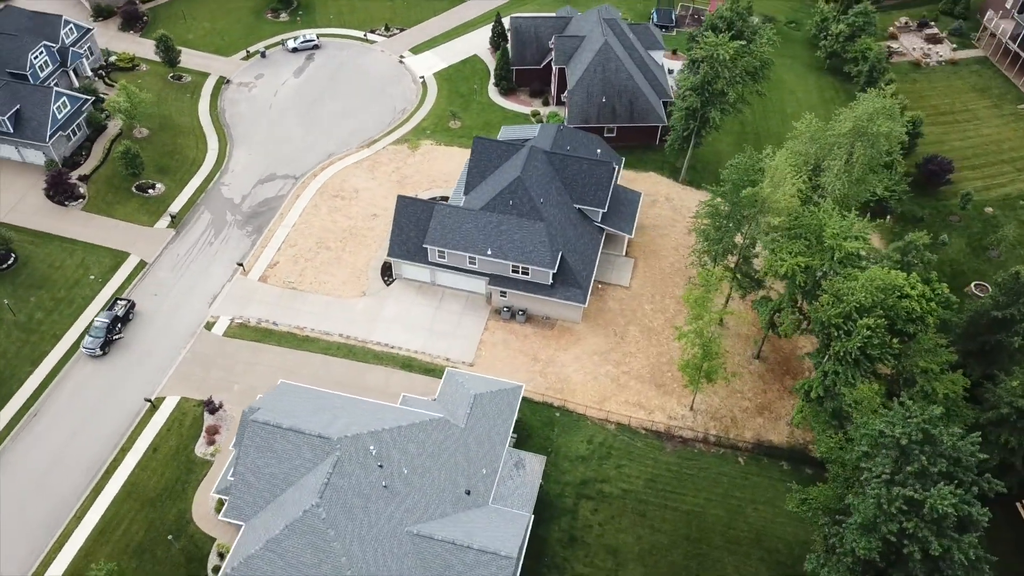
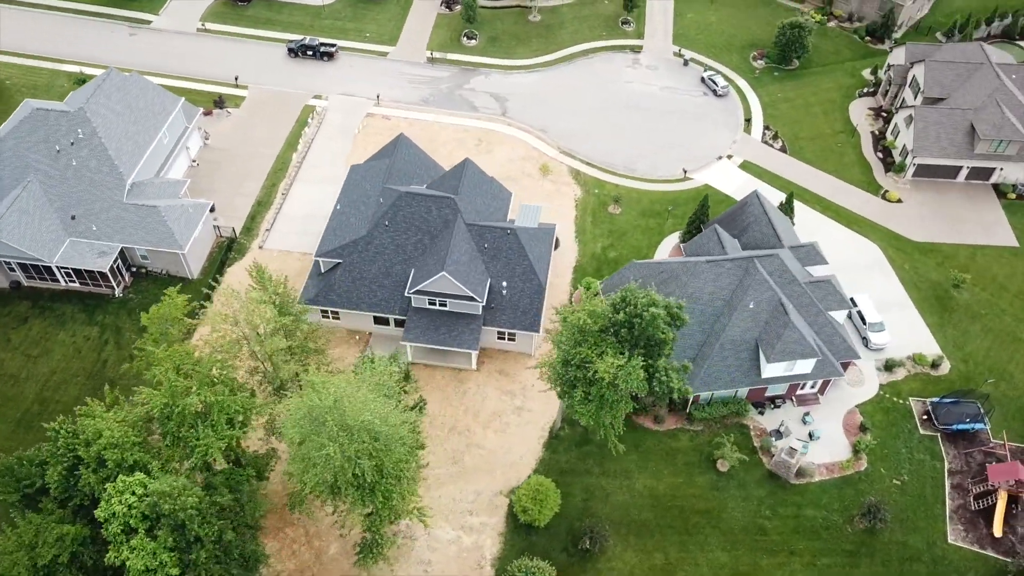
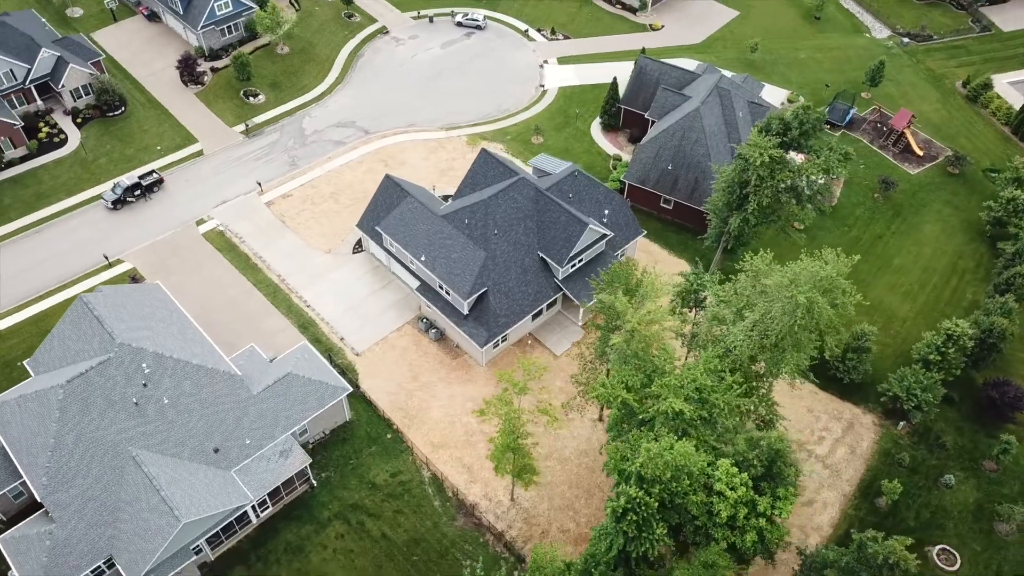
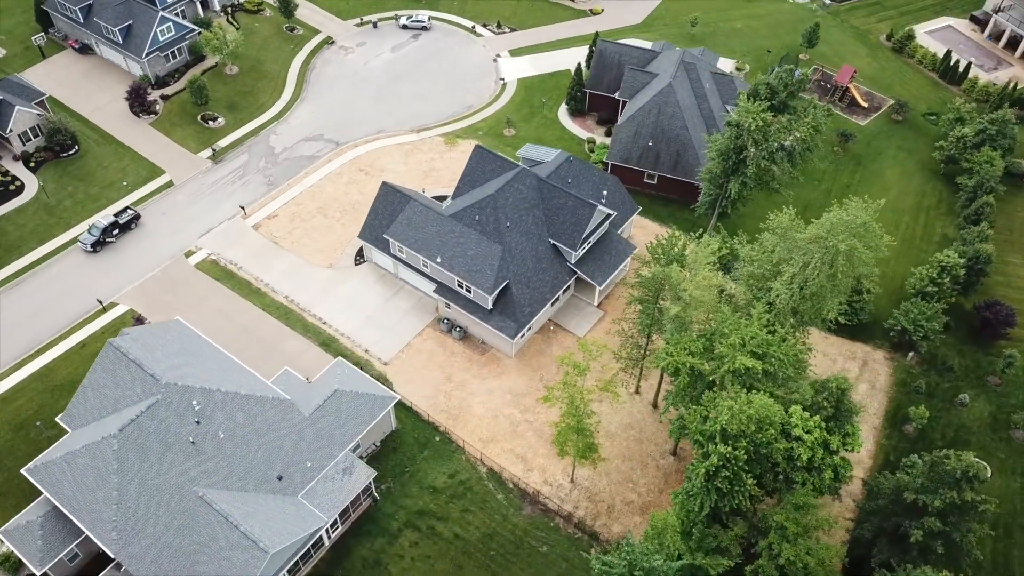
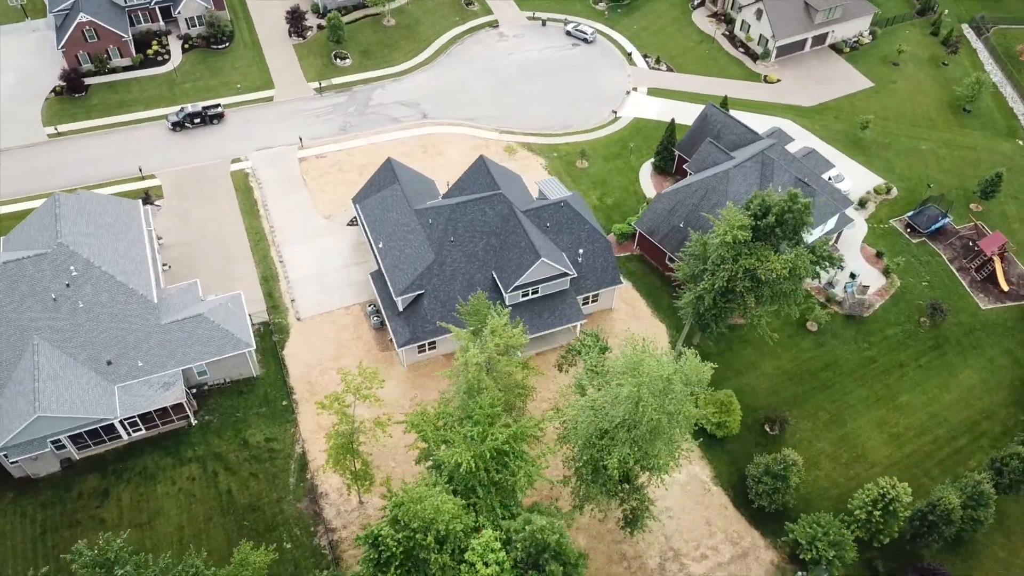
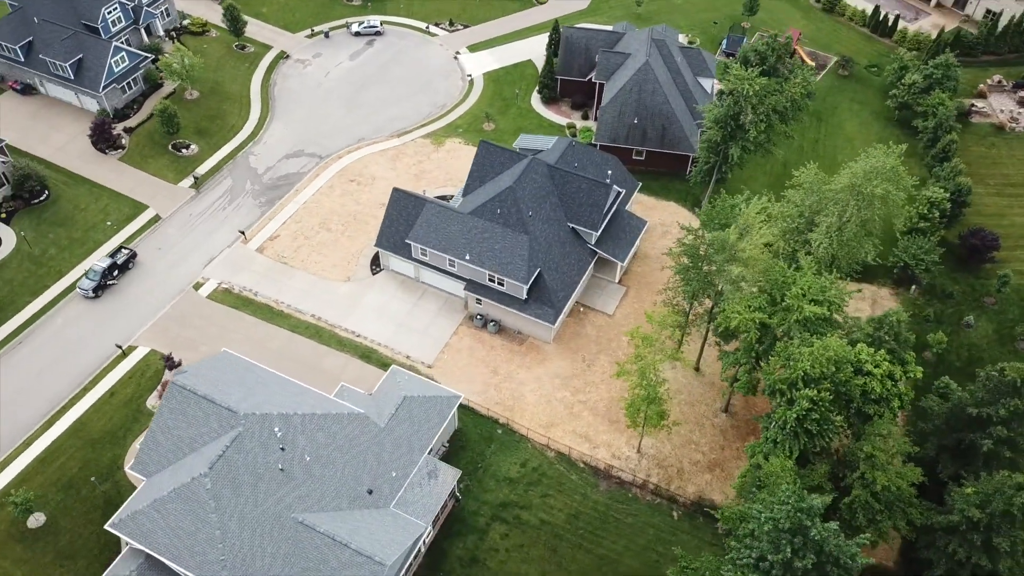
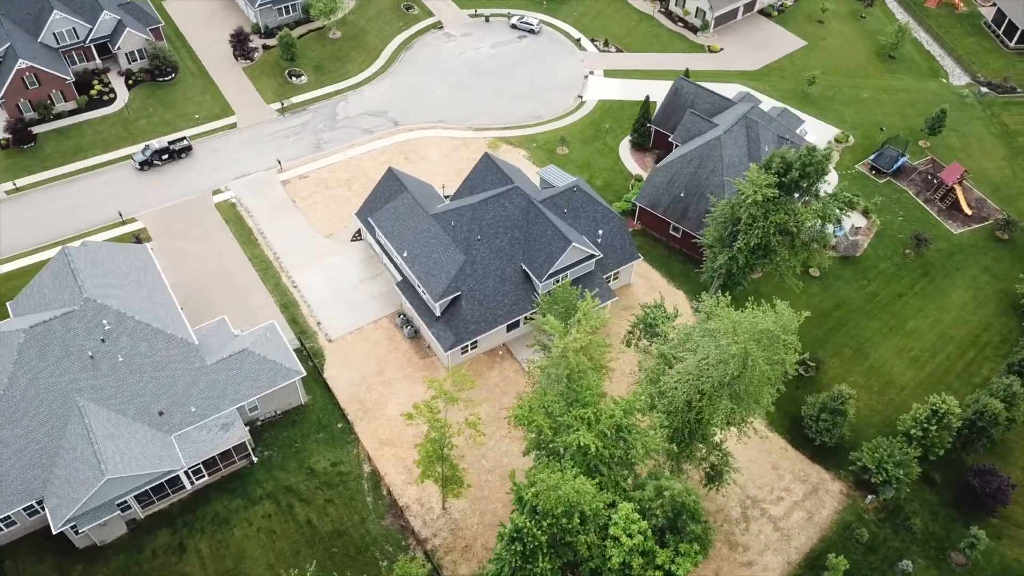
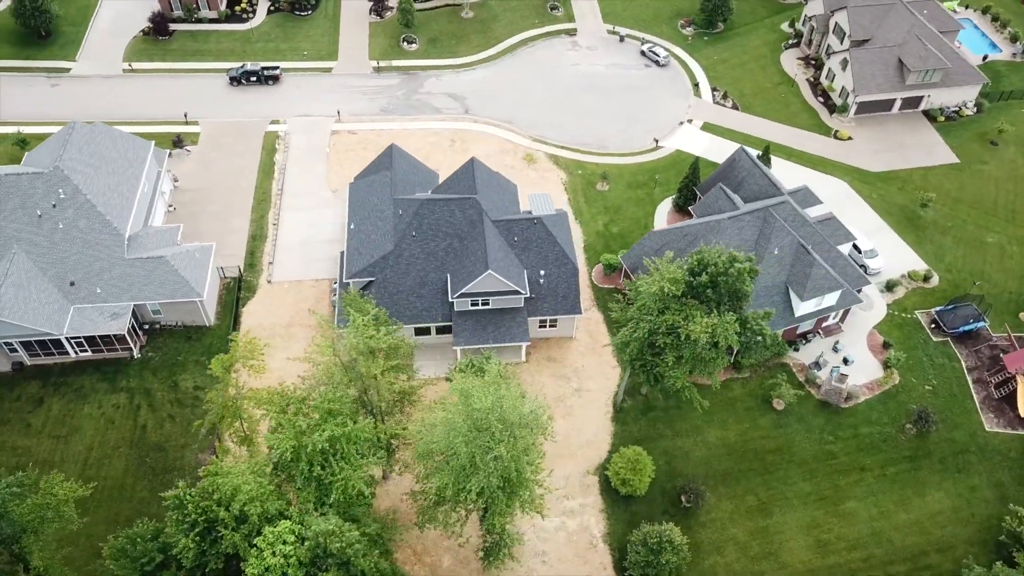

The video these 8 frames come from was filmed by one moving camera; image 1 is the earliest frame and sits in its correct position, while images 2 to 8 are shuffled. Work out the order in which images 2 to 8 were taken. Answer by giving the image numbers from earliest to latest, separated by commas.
6, 4, 3, 7, 5, 8, 2
